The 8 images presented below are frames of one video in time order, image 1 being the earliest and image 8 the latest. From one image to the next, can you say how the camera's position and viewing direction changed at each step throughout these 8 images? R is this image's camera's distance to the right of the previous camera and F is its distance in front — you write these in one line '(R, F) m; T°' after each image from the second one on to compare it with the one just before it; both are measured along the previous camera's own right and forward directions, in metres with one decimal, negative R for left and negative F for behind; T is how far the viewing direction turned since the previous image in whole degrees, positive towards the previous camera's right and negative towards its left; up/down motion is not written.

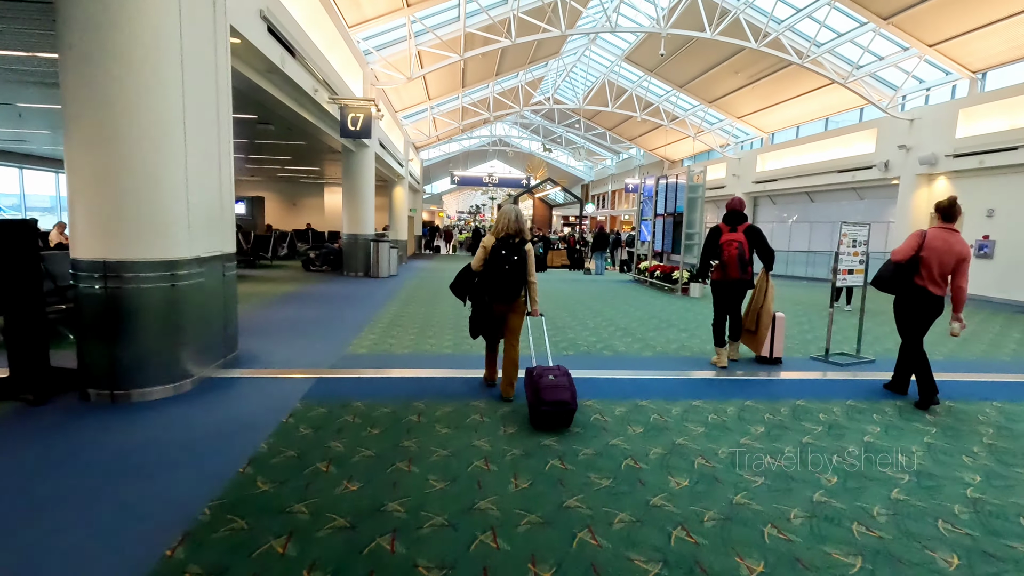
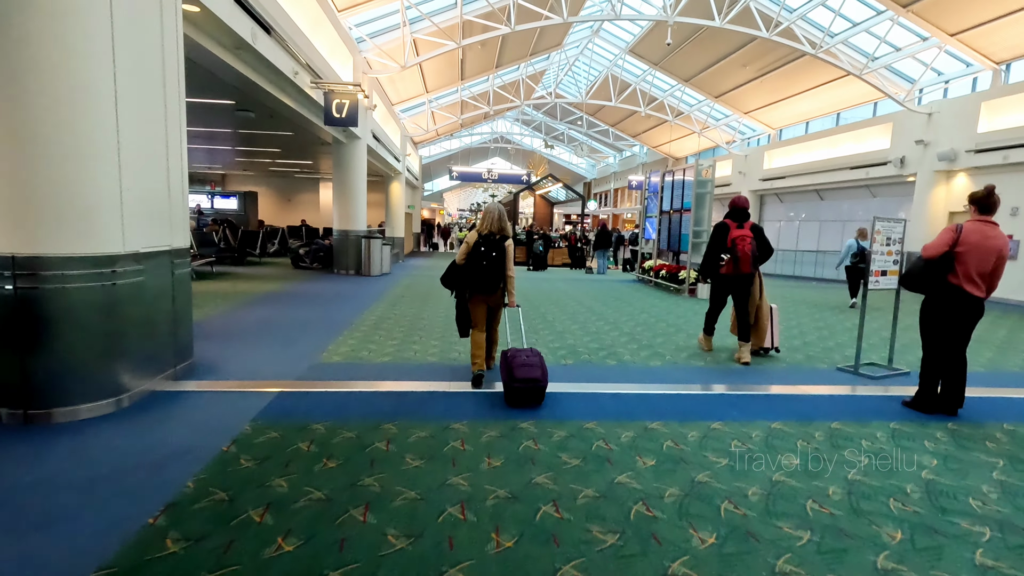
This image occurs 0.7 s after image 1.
(+0.1, +0.5) m; 0°
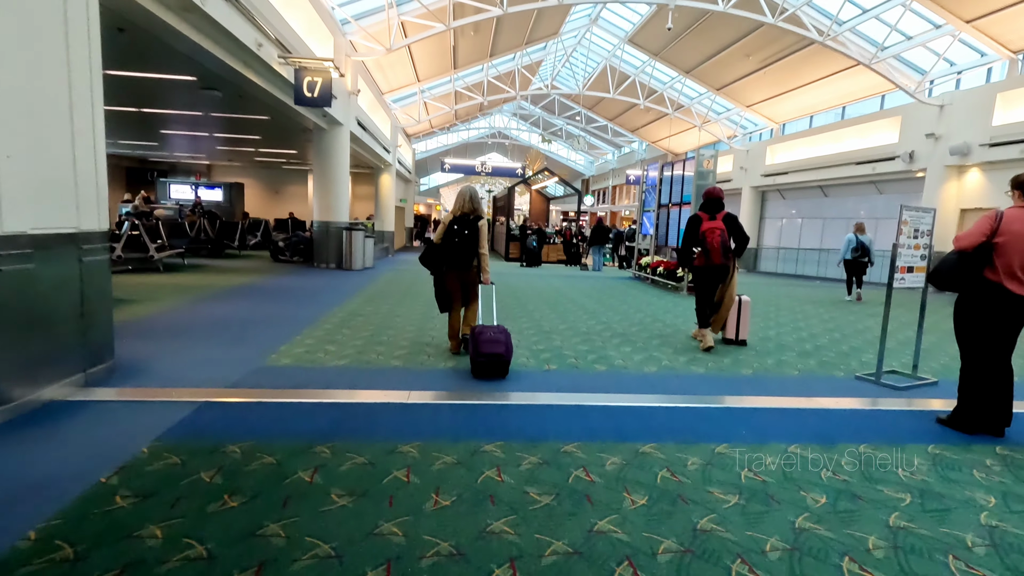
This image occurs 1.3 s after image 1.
(+0.2, +0.5) m; 0°
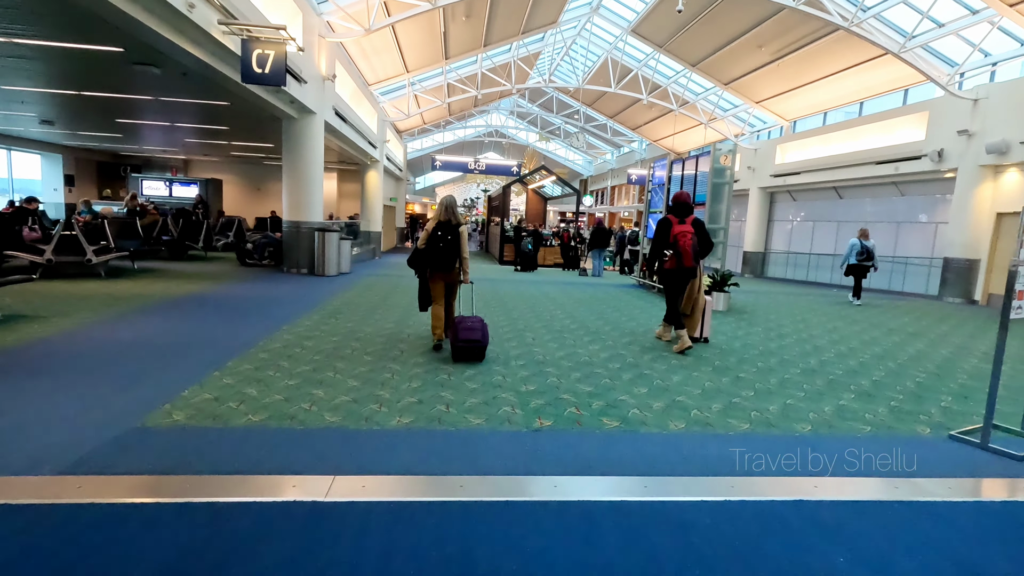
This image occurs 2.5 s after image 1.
(+0.1, +1.0) m; 0°
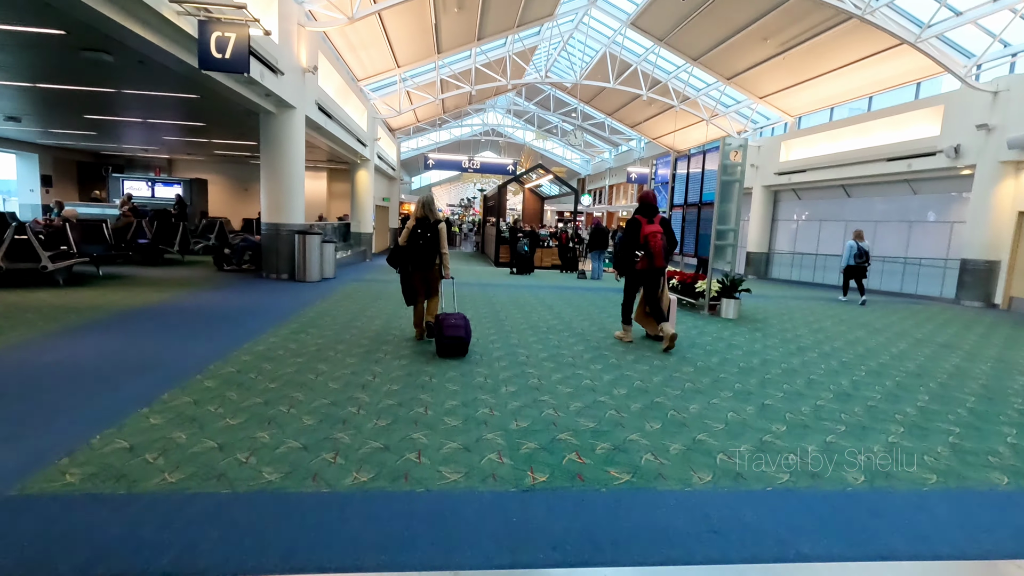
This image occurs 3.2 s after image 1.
(+0.1, +0.6) m; 0°
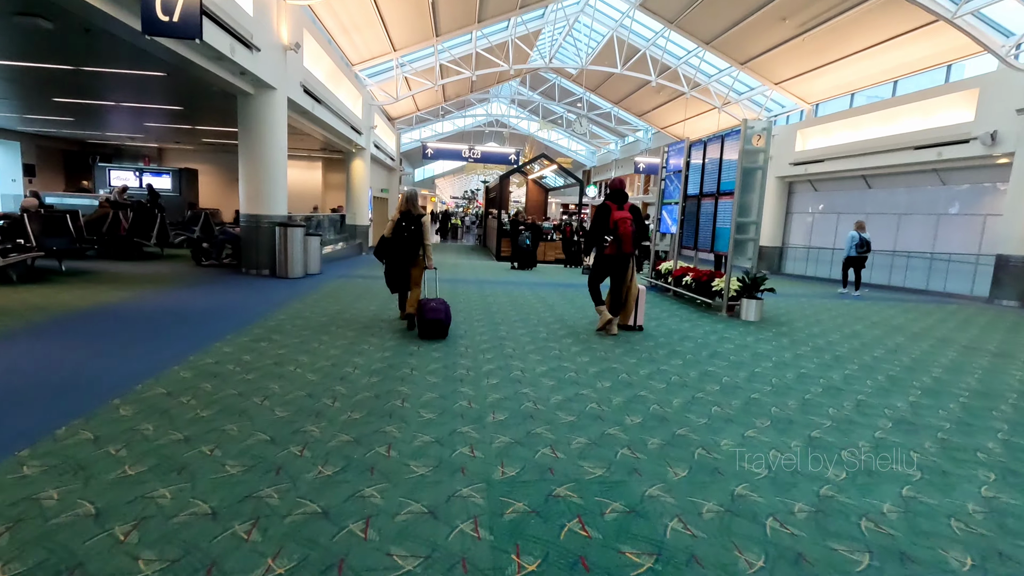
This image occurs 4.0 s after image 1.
(+0.1, +0.7) m; -1°
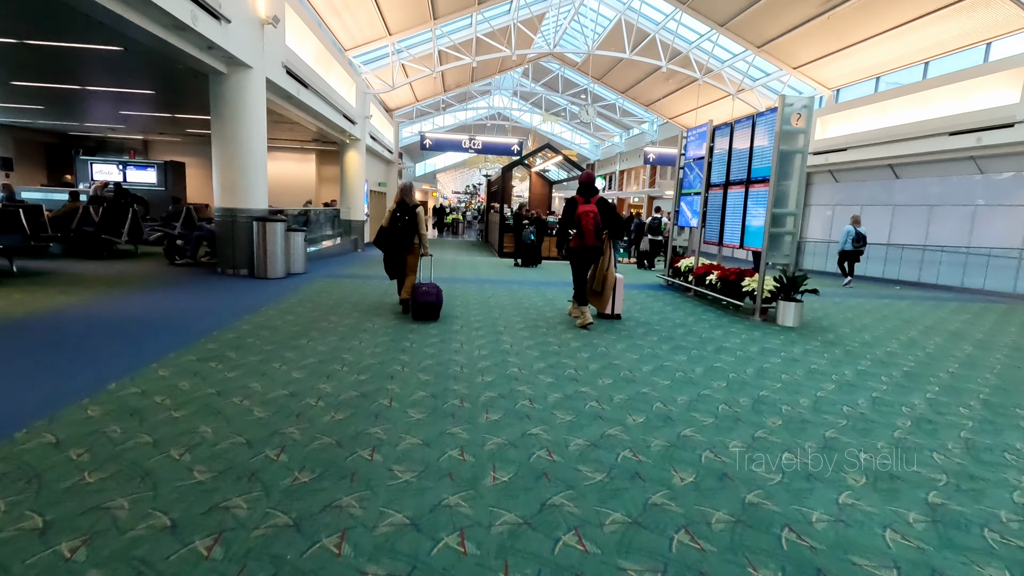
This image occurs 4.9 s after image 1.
(0.0, +0.8) m; 0°
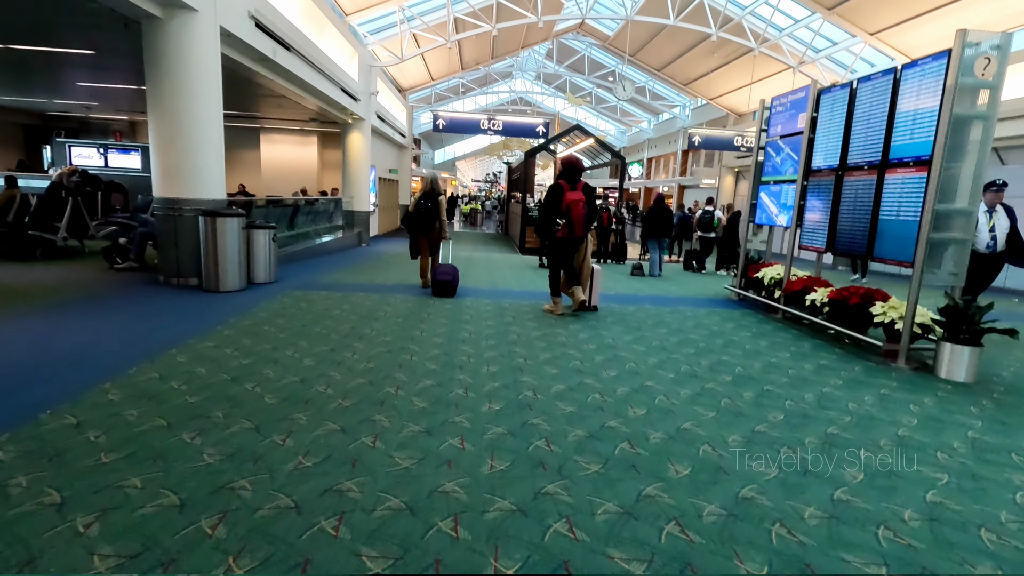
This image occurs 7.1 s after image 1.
(-0.1, +1.8) m; -2°
